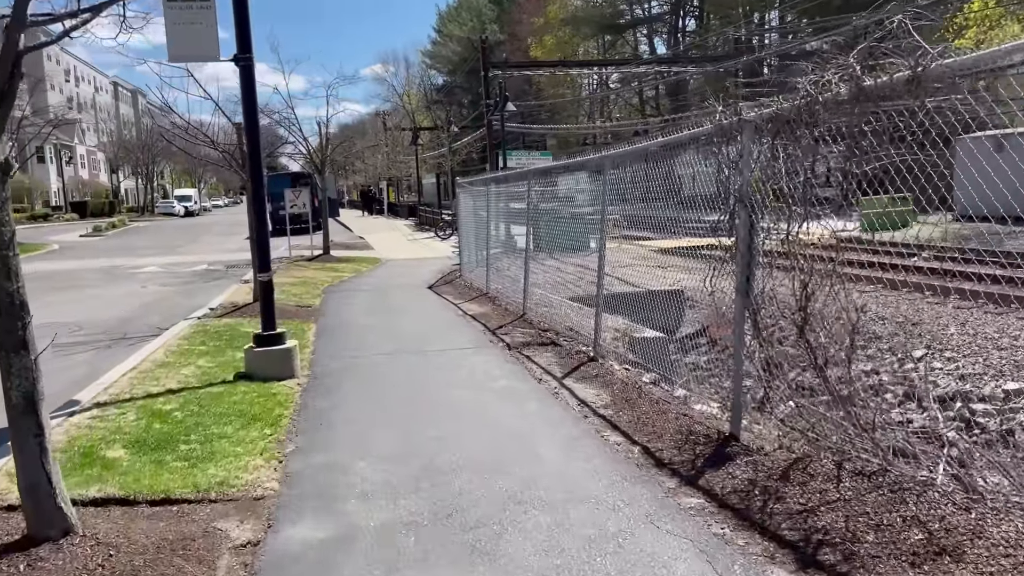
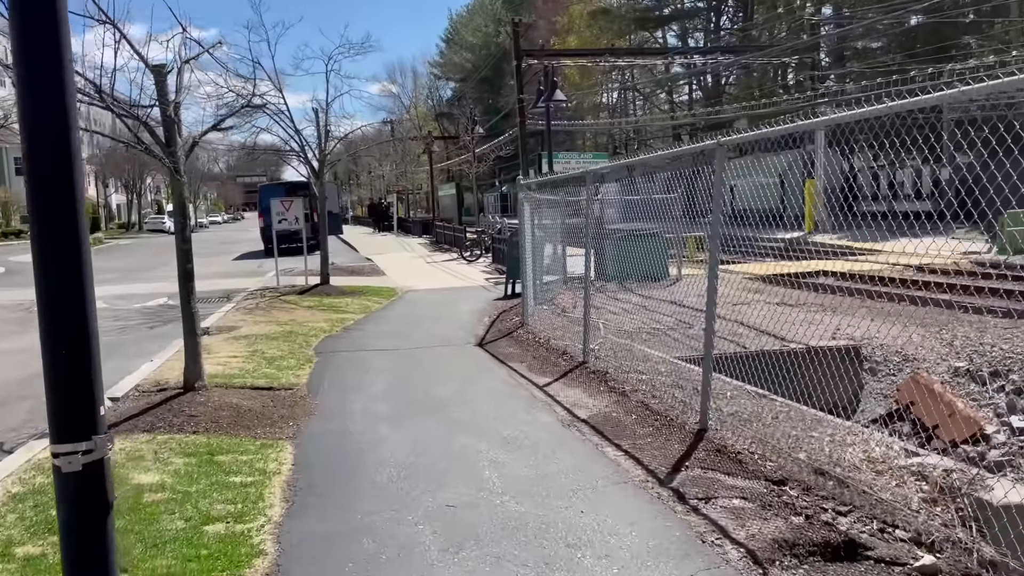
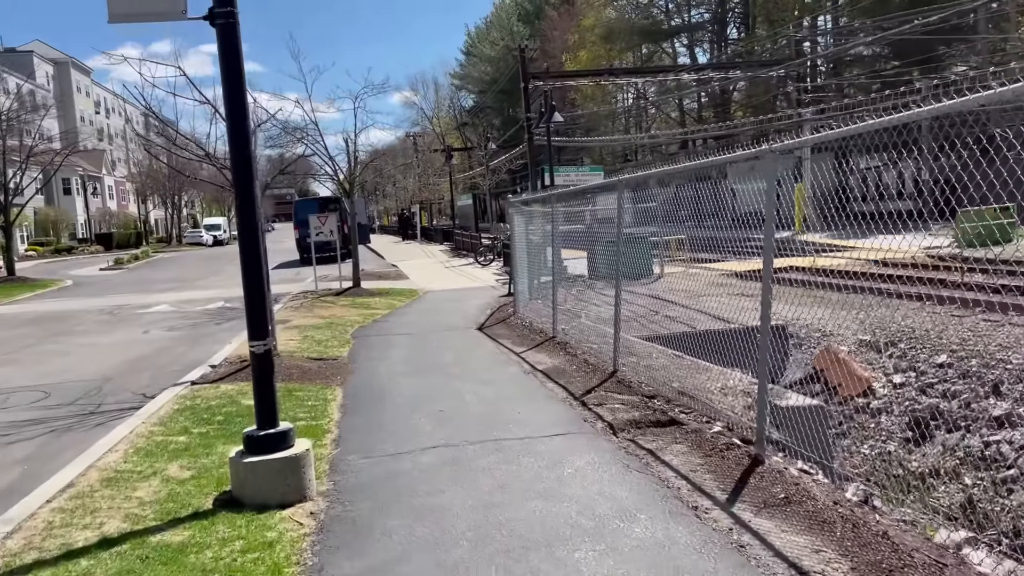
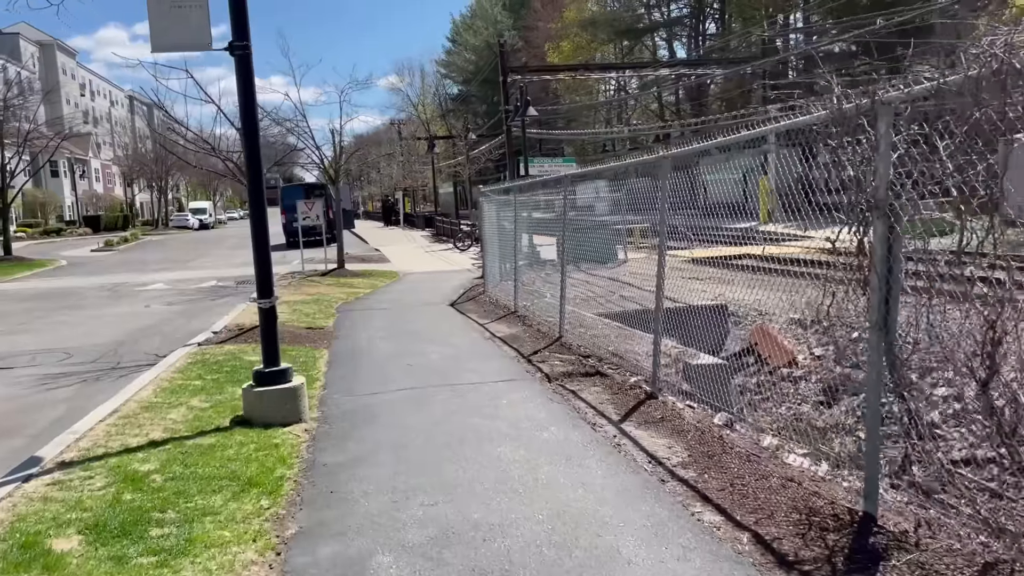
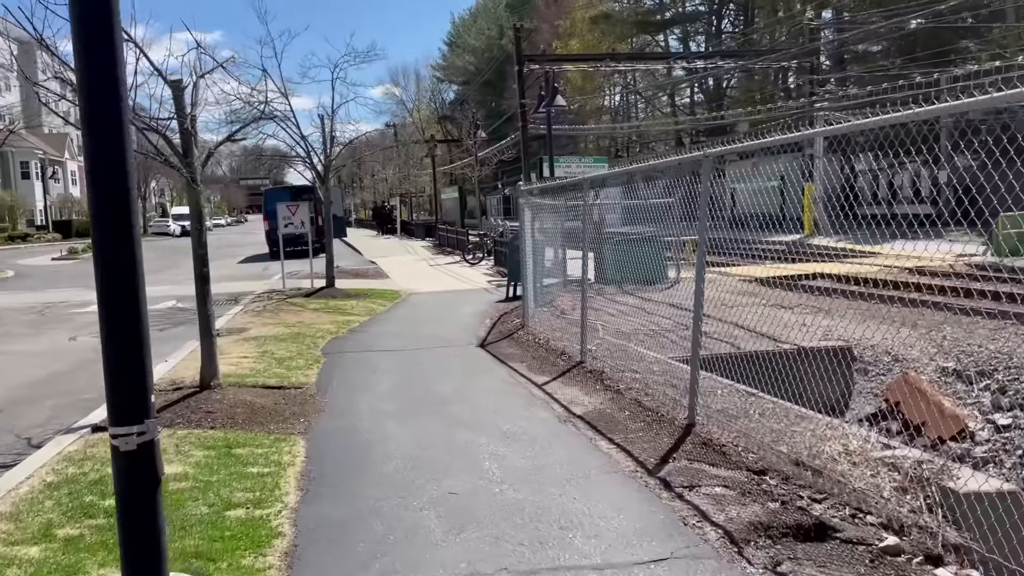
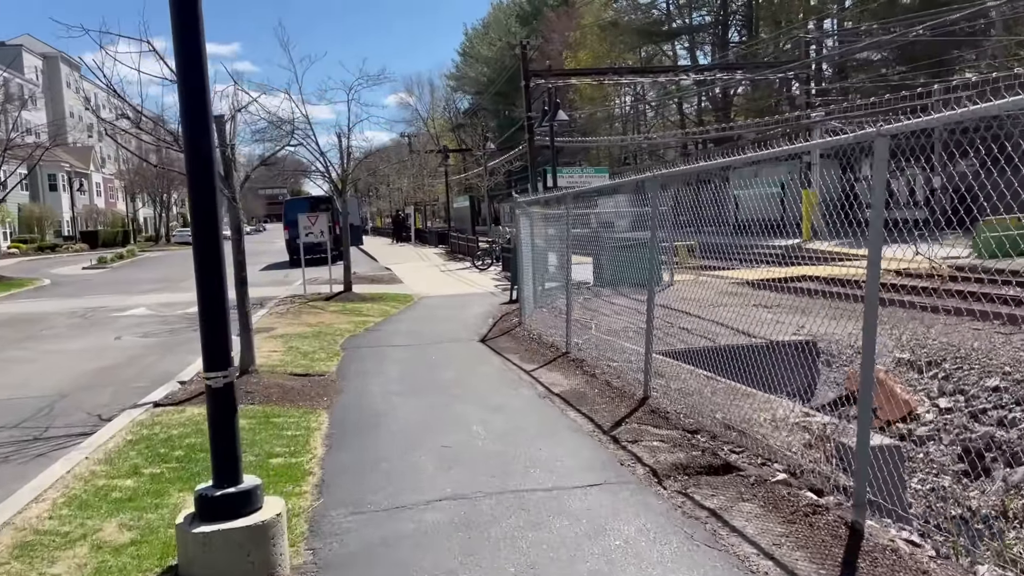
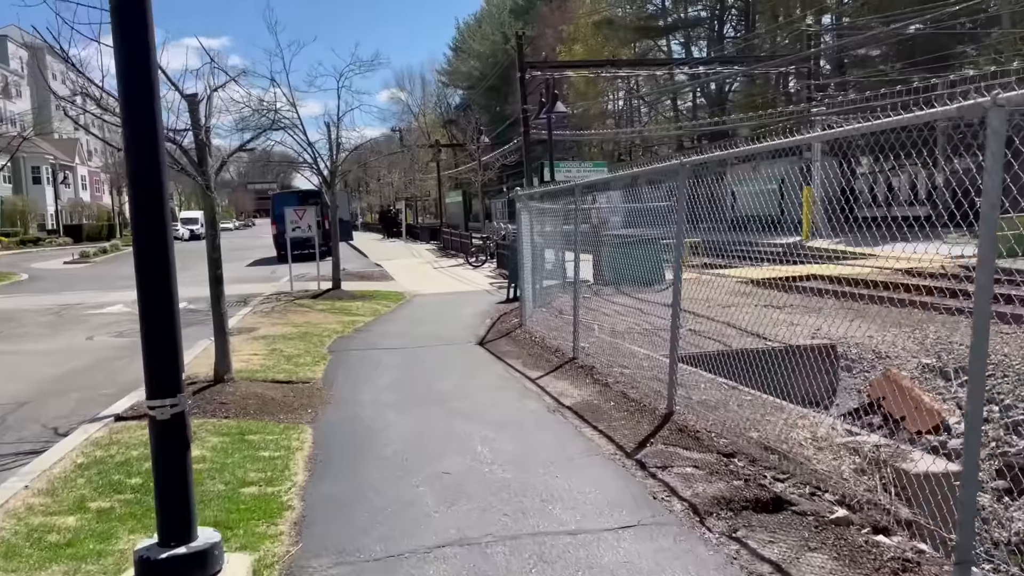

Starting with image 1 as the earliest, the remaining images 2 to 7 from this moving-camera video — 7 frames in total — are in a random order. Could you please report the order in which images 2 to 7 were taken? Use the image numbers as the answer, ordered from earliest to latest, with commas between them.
4, 3, 6, 7, 5, 2
